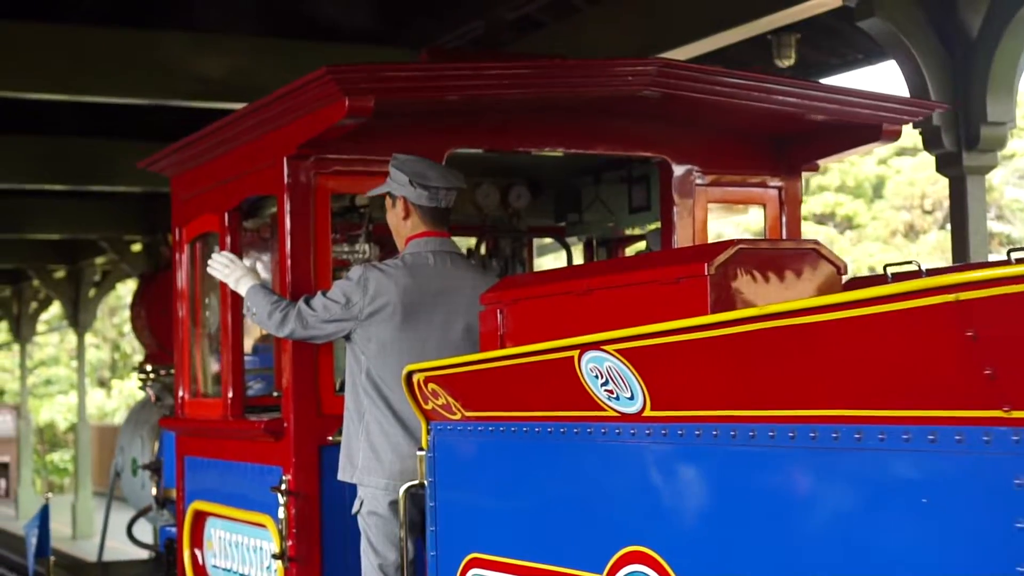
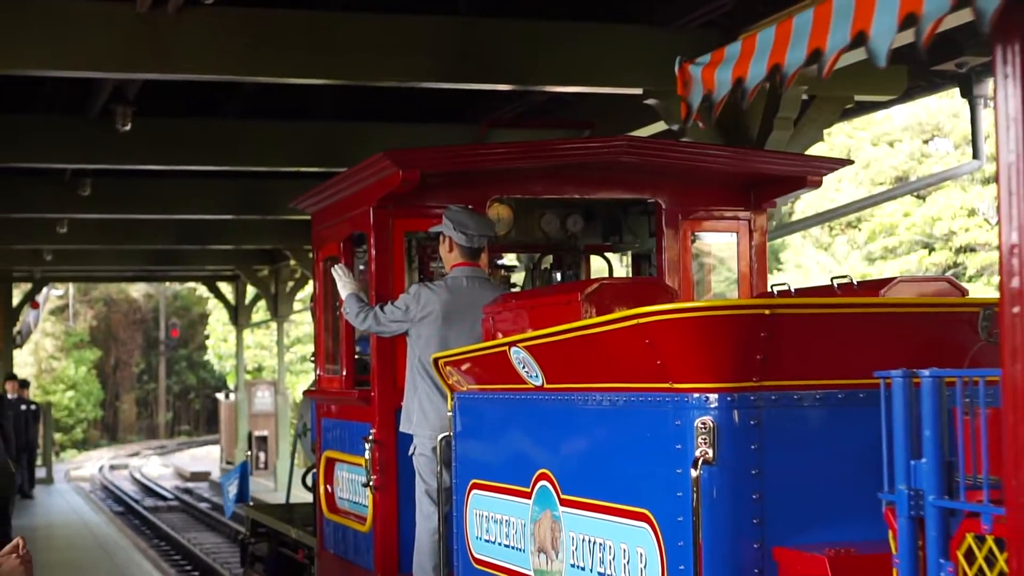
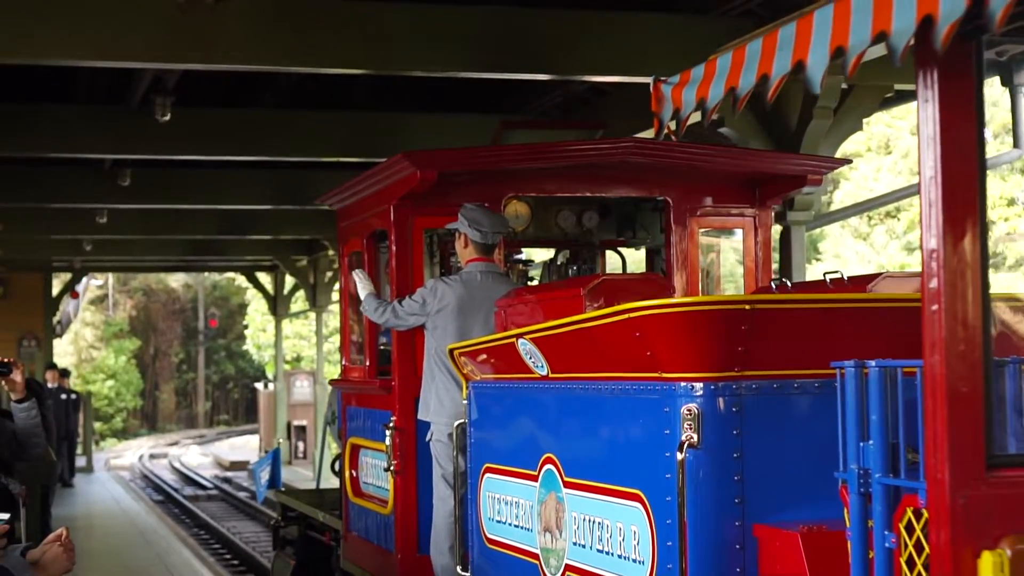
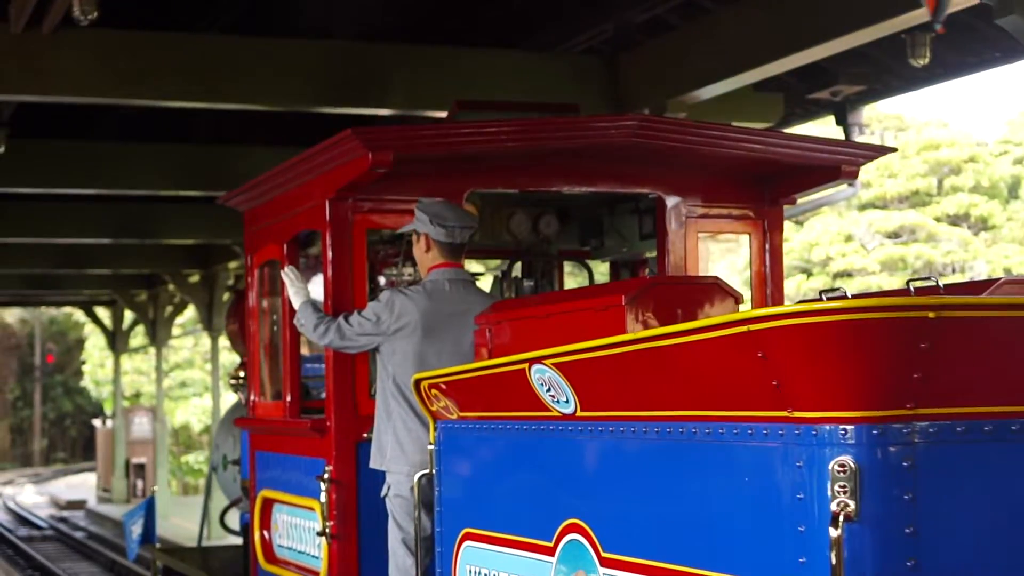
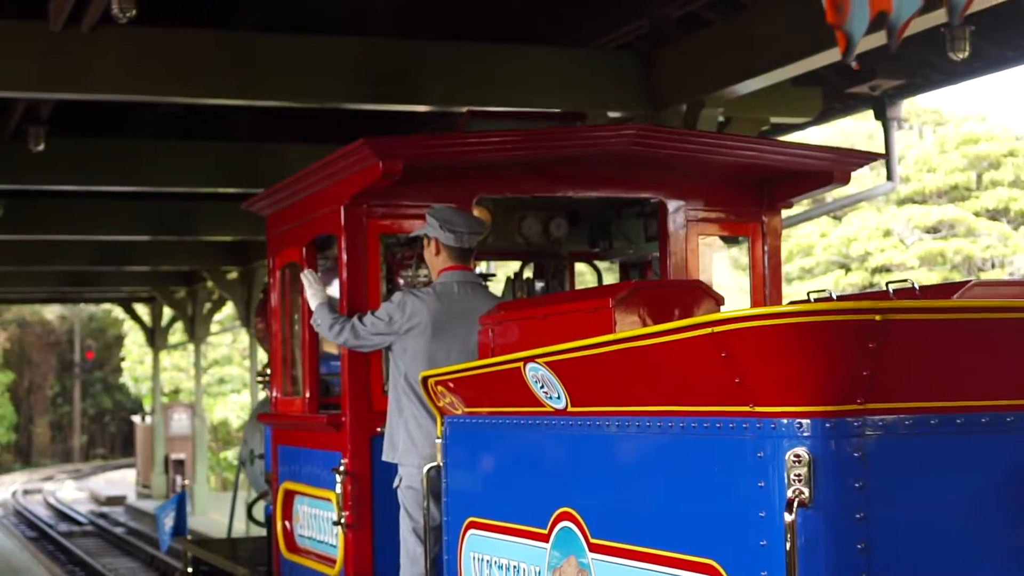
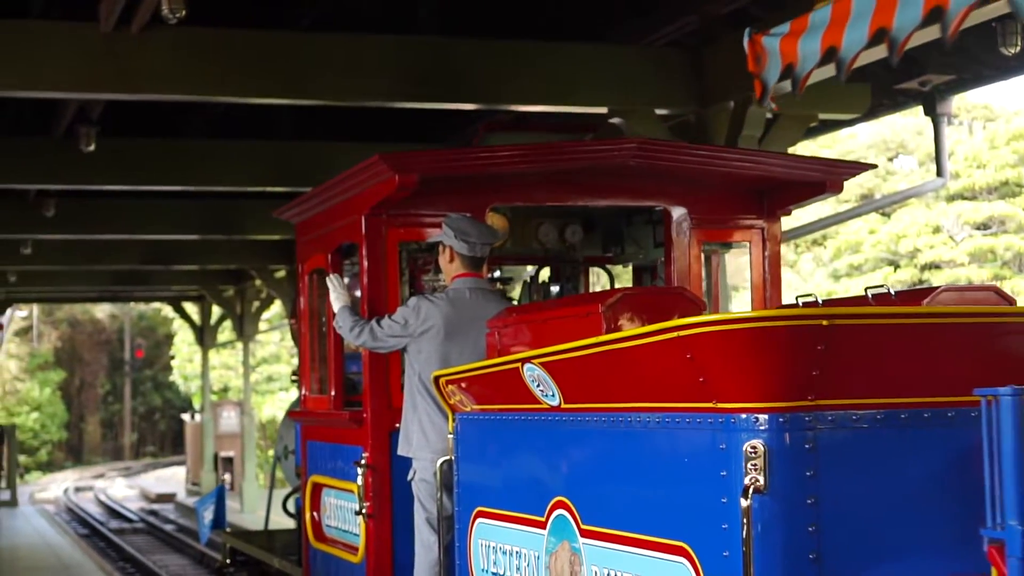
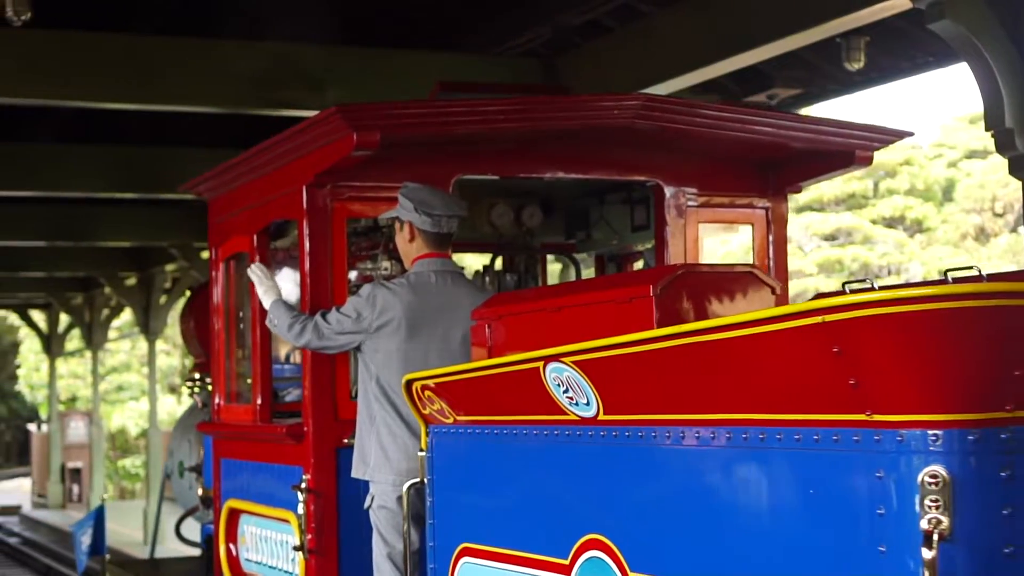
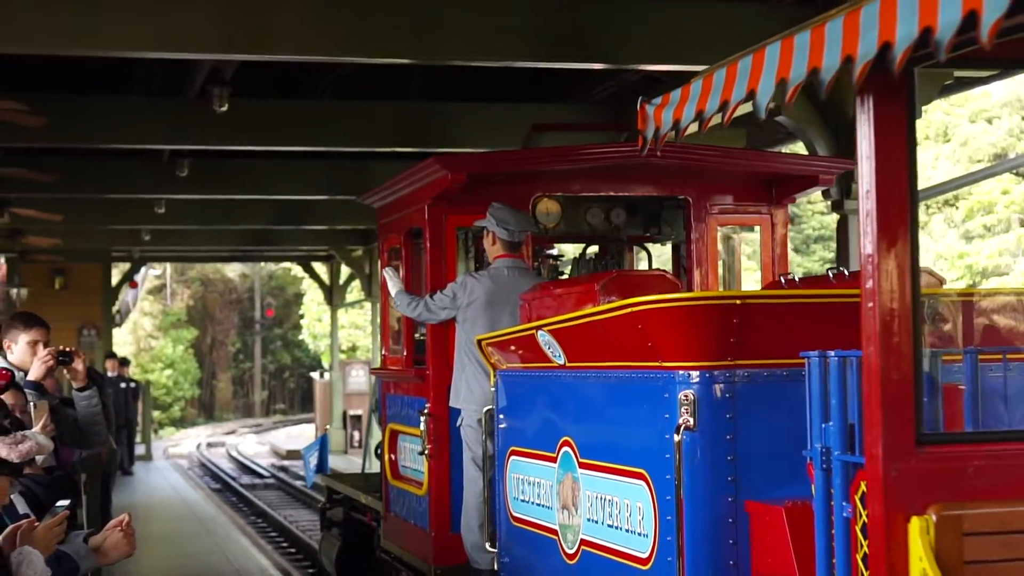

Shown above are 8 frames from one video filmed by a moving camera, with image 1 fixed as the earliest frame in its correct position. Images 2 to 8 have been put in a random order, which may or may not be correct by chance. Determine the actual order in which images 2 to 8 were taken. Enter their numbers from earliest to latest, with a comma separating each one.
7, 4, 5, 6, 2, 3, 8
